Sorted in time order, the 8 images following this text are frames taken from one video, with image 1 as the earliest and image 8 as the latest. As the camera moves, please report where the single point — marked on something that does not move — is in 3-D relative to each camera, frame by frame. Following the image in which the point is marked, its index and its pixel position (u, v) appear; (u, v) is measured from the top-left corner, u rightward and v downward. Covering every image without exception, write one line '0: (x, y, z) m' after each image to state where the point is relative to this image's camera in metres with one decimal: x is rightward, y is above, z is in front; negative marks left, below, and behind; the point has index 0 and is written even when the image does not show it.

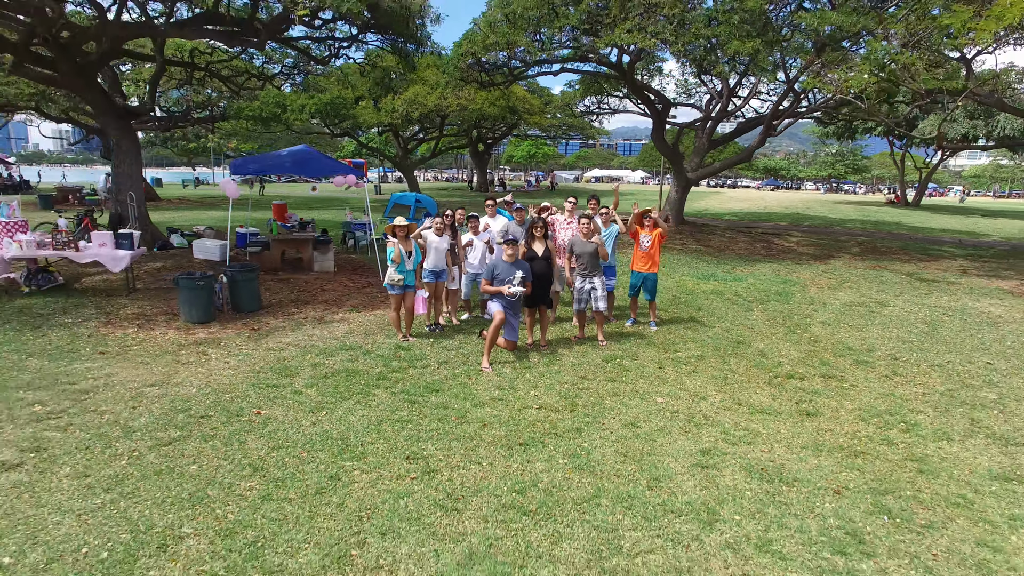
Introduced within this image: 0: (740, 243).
0: (+3.9, +0.8, +11.4) m
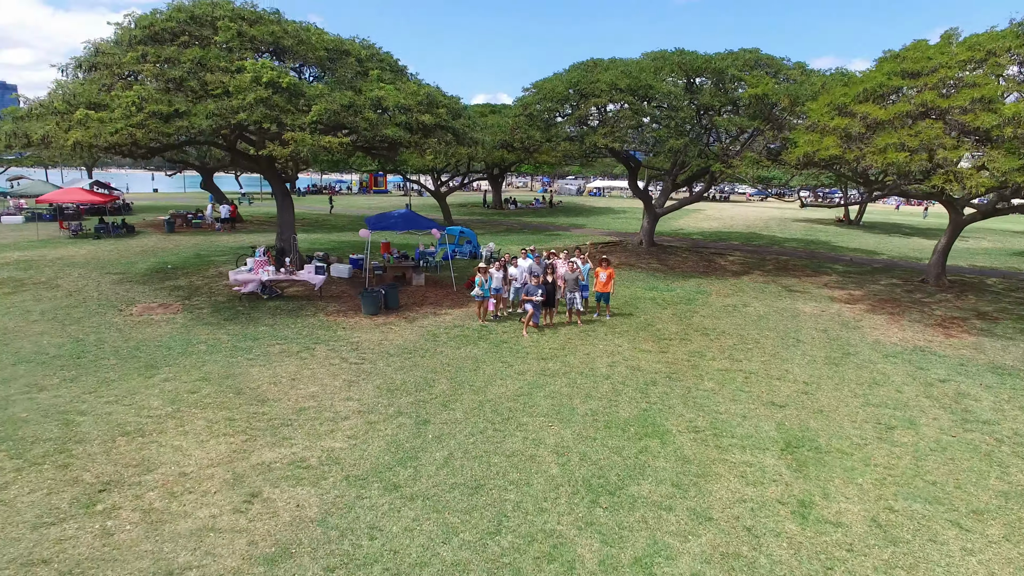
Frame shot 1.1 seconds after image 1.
0: (+4.3, +0.7, +16.2) m
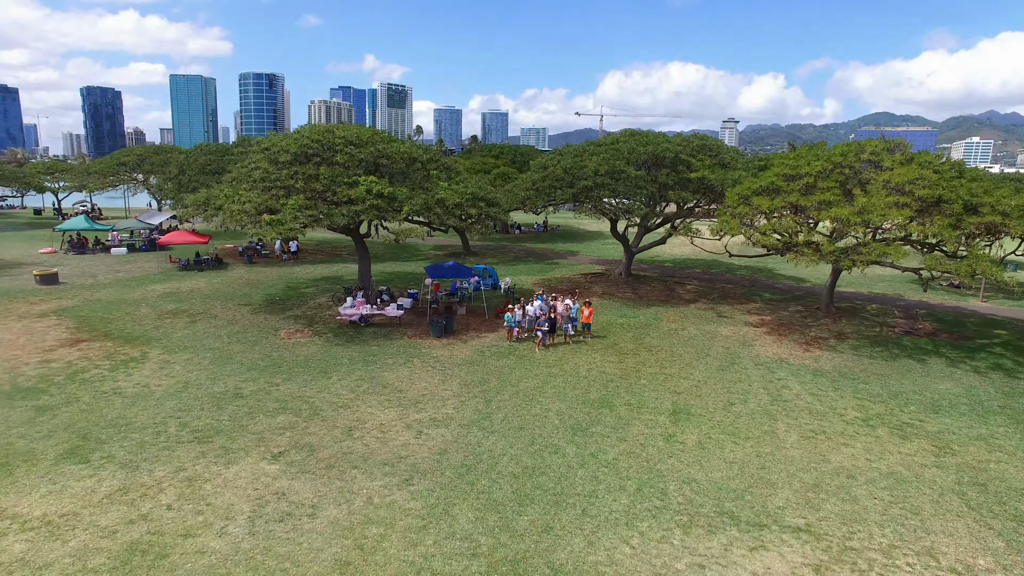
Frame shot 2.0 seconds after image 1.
0: (+4.7, 0.0, +21.5) m
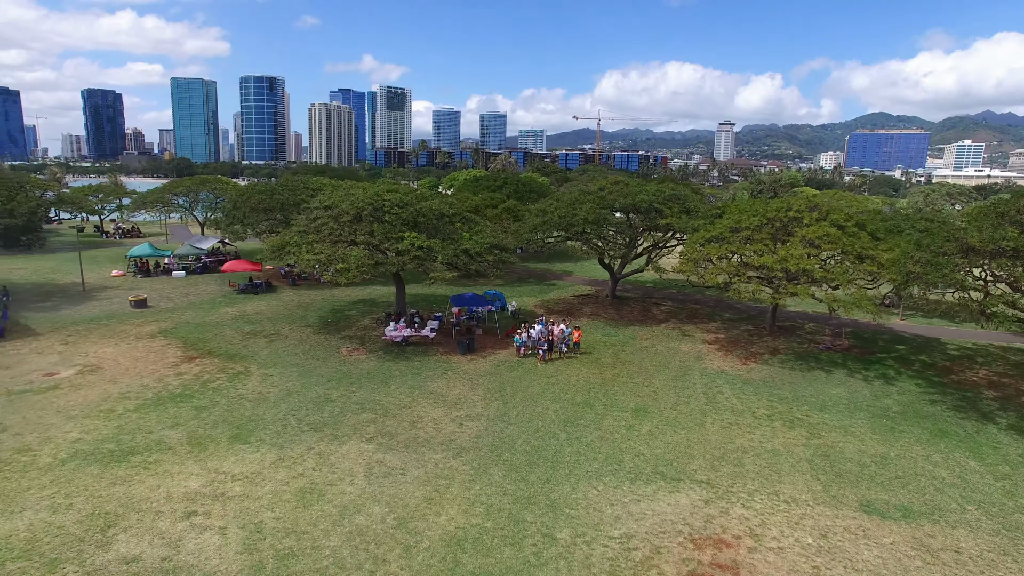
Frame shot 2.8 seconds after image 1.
0: (+4.9, -0.8, +26.1) m
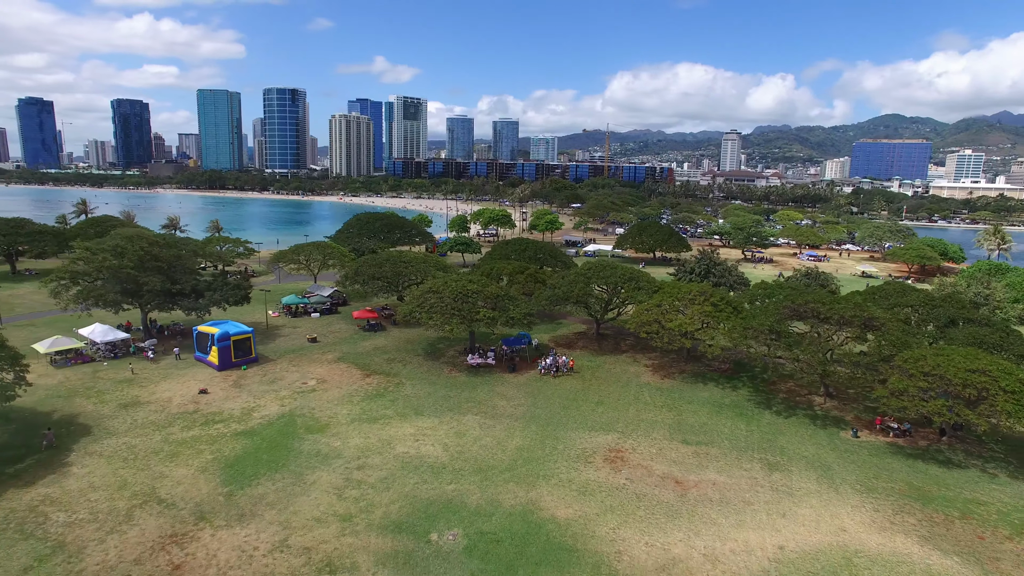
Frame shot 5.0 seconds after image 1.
0: (+6.2, -3.4, +42.1) m
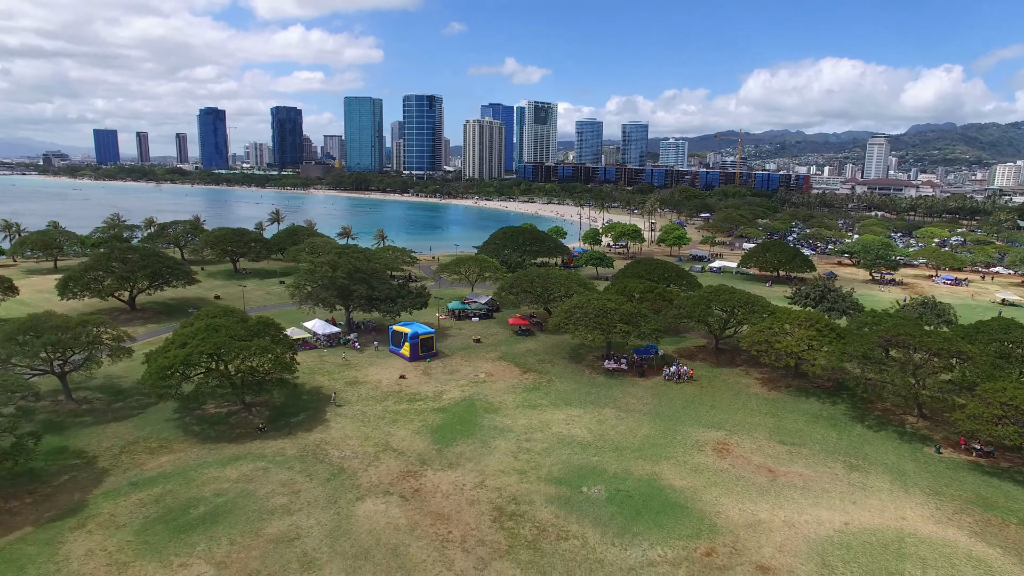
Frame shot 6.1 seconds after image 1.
0: (+15.5, -4.9, +48.4) m
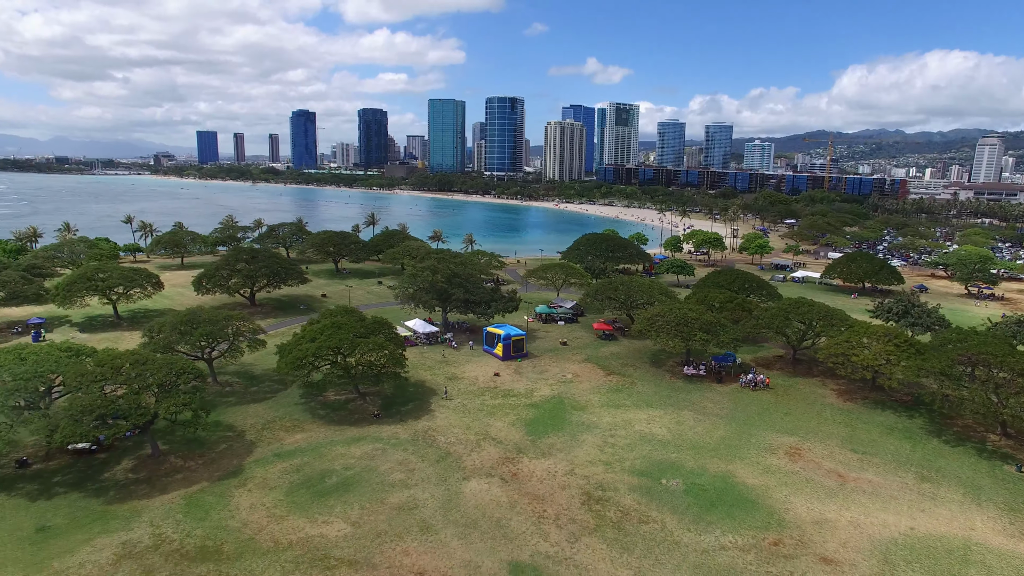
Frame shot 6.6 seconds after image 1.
0: (+21.8, -5.9, +50.0) m
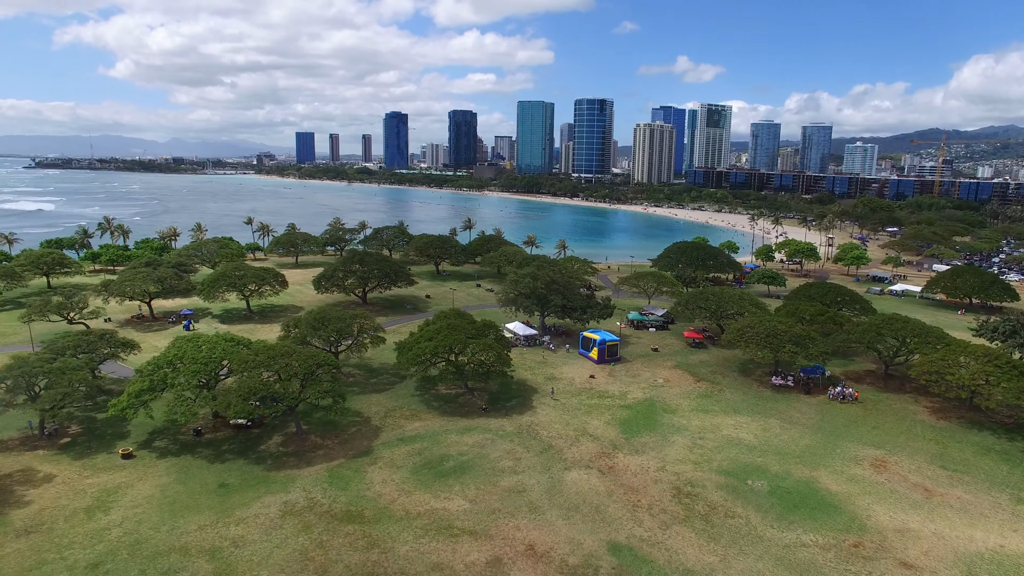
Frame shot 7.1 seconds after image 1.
0: (+29.0, -7.1, +50.7) m
